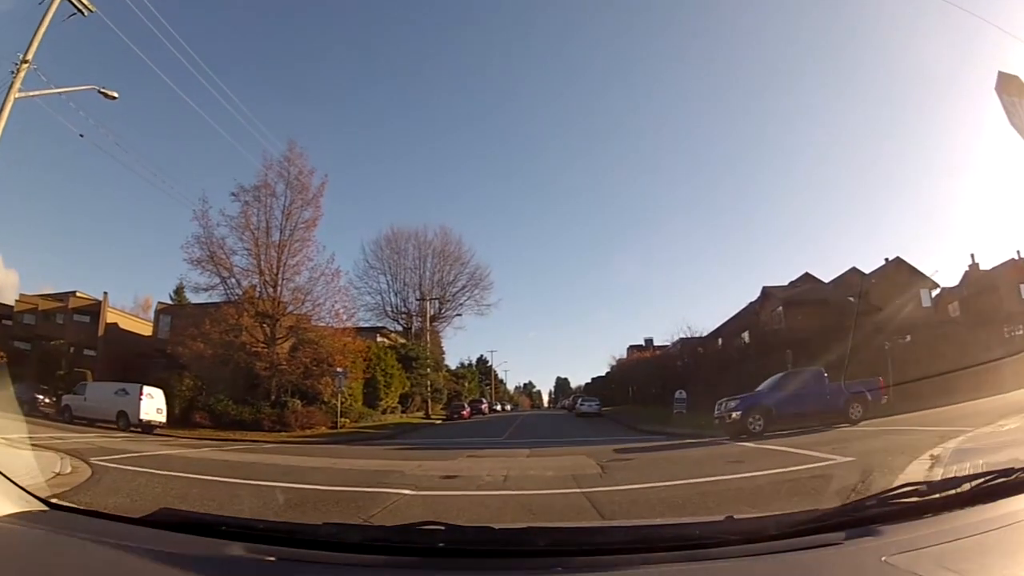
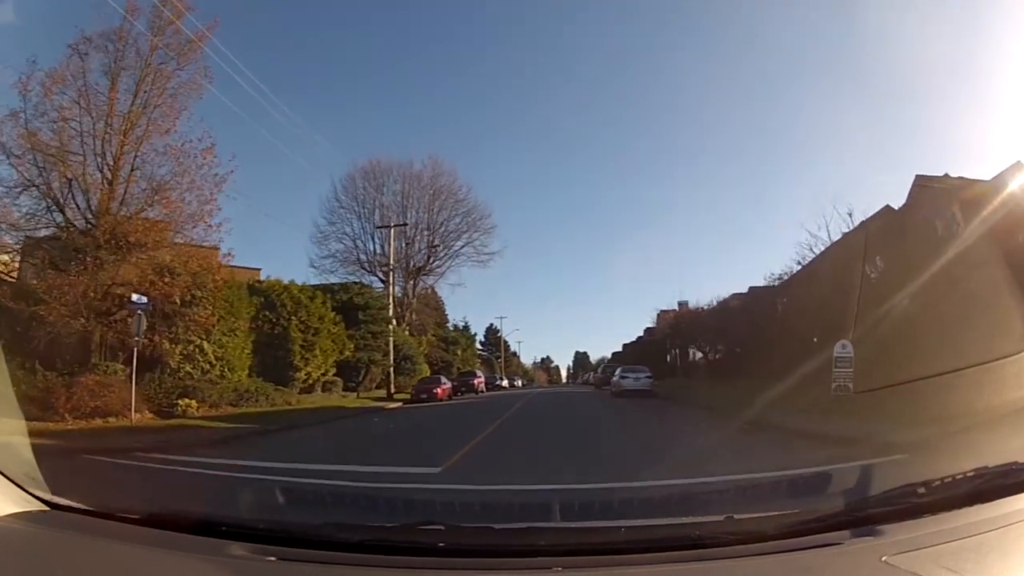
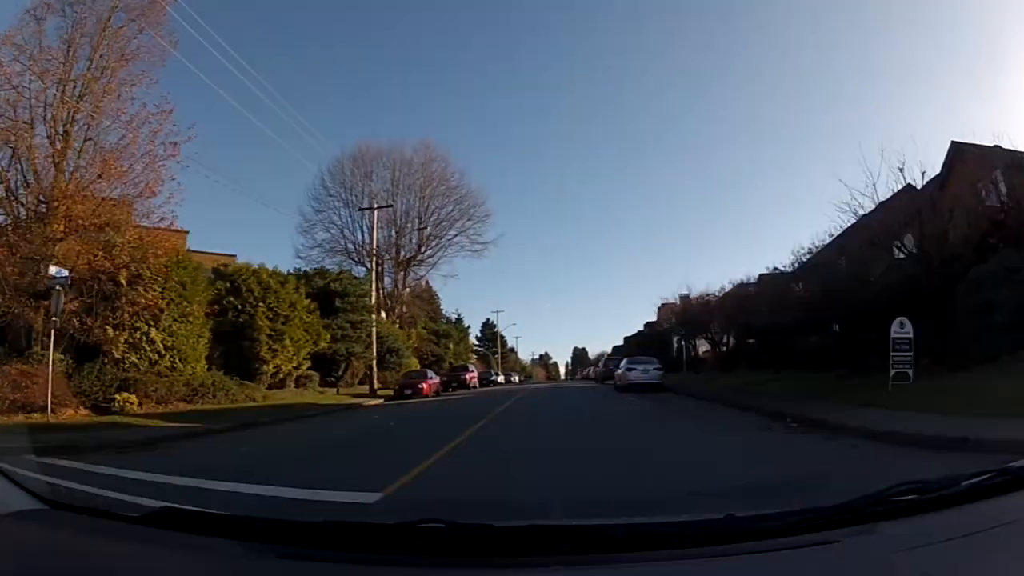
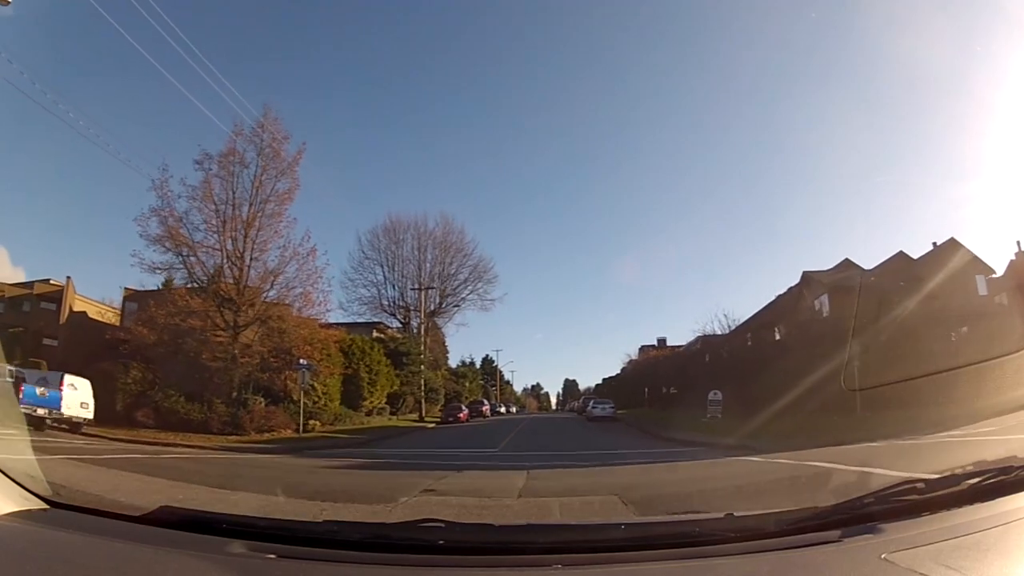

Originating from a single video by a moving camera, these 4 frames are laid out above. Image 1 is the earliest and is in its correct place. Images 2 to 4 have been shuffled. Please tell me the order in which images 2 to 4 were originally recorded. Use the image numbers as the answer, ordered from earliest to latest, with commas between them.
4, 2, 3
